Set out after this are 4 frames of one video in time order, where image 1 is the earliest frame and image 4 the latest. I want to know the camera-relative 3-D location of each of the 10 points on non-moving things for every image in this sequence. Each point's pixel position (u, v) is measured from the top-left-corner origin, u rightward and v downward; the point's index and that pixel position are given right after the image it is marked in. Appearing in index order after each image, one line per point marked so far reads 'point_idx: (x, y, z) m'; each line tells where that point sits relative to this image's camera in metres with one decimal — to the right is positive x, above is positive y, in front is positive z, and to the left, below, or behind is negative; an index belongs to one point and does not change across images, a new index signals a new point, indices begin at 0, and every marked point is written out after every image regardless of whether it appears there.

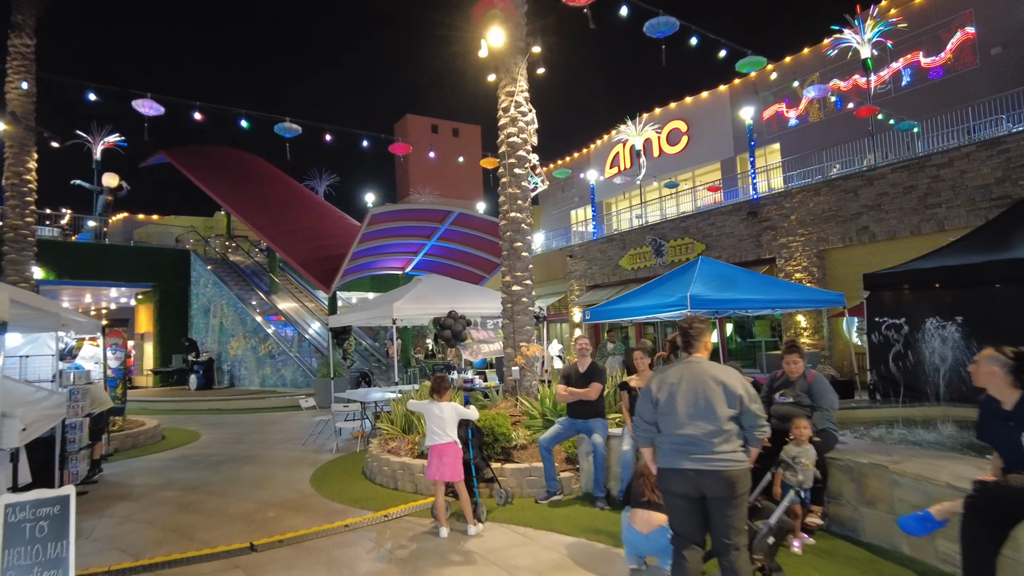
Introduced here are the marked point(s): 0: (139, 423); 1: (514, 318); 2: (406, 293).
0: (-6.5, -2.4, +11.2) m
1: (0.0, -0.4, +8.5) m
2: (-1.7, -0.1, +10.2) m
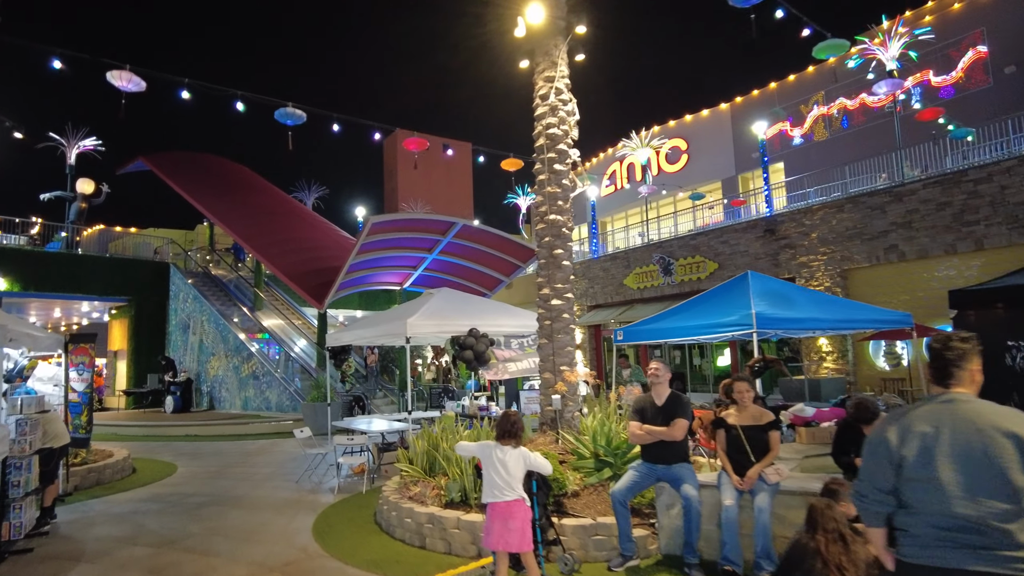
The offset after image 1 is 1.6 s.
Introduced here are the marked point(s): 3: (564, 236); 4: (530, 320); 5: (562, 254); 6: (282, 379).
0: (-6.2, -2.5, +9.7) m
1: (+0.5, -0.6, +7.3) m
2: (-1.3, -0.3, +9.0) m
3: (+0.6, +0.6, +7.5) m
4: (+0.3, -0.5, +9.6) m
5: (+0.6, +0.4, +7.4) m
6: (-6.4, -2.5, +17.8) m
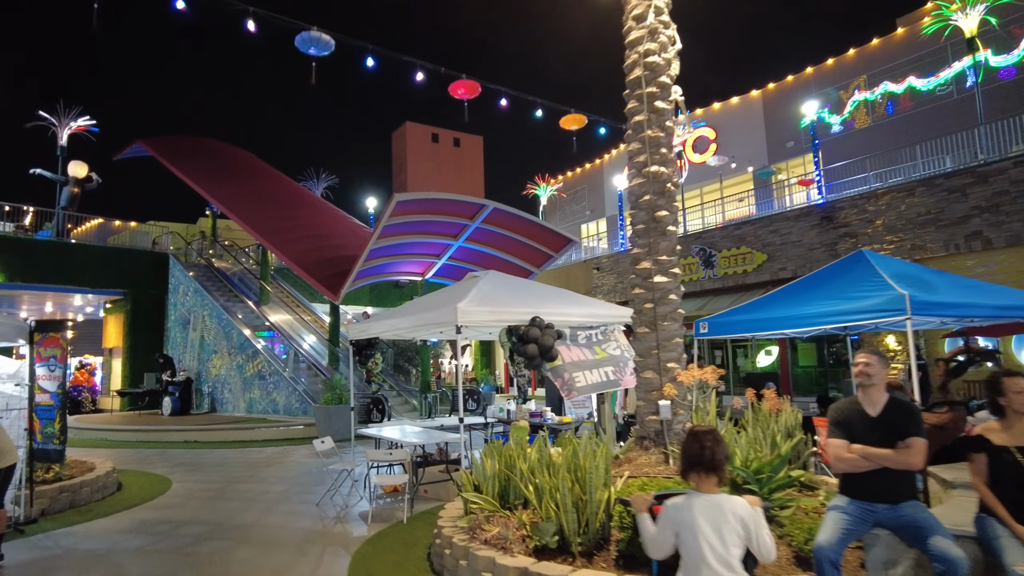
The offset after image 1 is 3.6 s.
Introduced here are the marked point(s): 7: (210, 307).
0: (-5.4, -2.3, +8.0) m
1: (+1.3, -0.3, +5.6) m
2: (-0.5, -0.1, +7.3) m
3: (+1.4, +0.9, +5.8) m
4: (+1.1, -0.3, +8.0) m
5: (+1.4, +0.6, +5.7) m
6: (-5.6, -2.3, +16.1) m
7: (-9.2, -0.6, +19.4) m
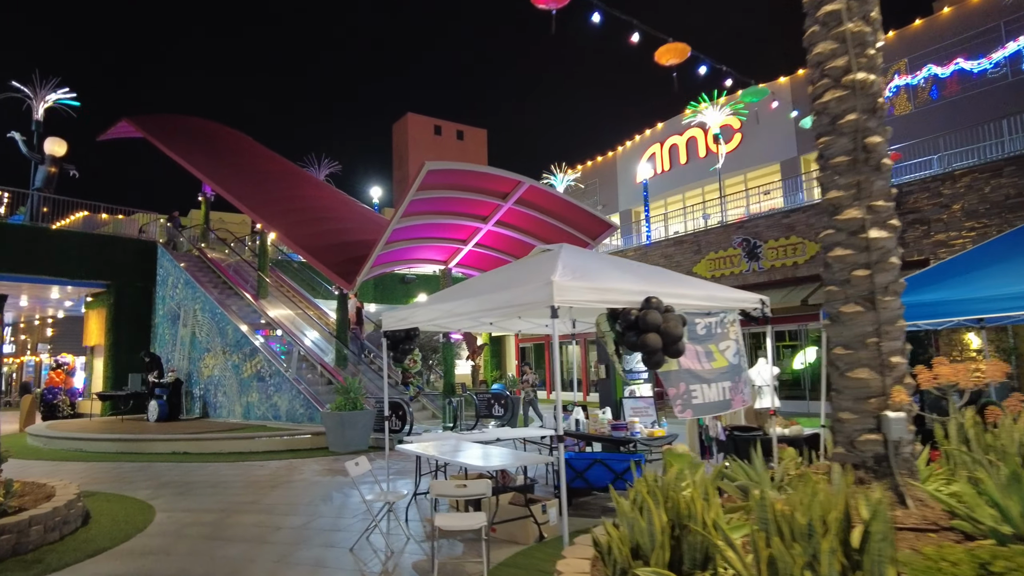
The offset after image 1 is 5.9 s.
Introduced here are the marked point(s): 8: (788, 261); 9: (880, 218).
0: (-4.5, -2.0, +6.1) m
1: (+2.1, -0.1, +3.8) m
2: (+0.4, +0.2, +5.5) m
3: (+2.3, +1.1, +4.0) m
4: (+1.9, 0.0, +6.1) m
5: (+2.3, +0.9, +3.9) m
6: (-4.8, -2.1, +14.2) m
7: (-8.5, -0.4, +17.5) m
8: (+7.6, +0.7, +17.7) m
9: (+2.2, +0.4, +3.8) m
